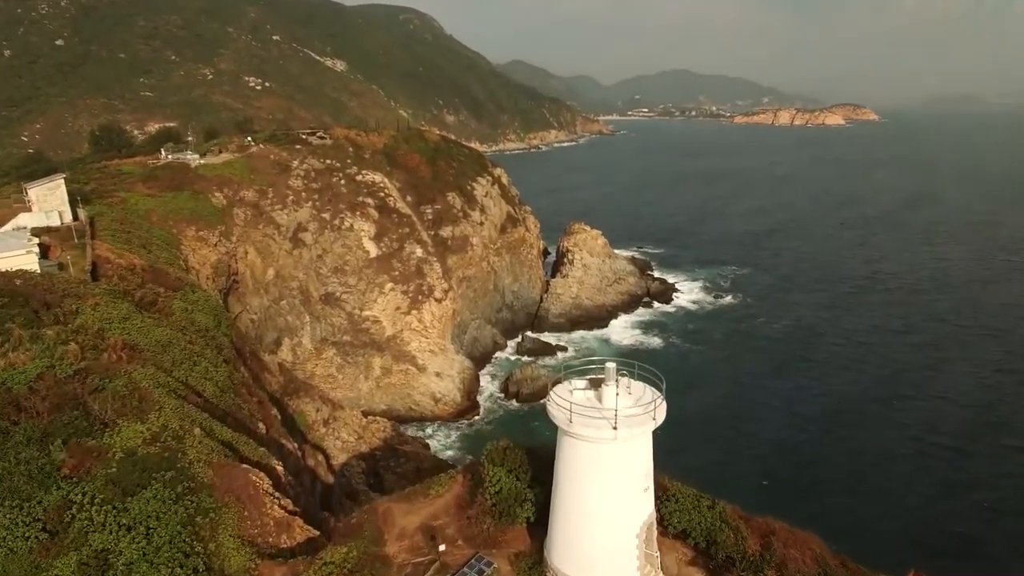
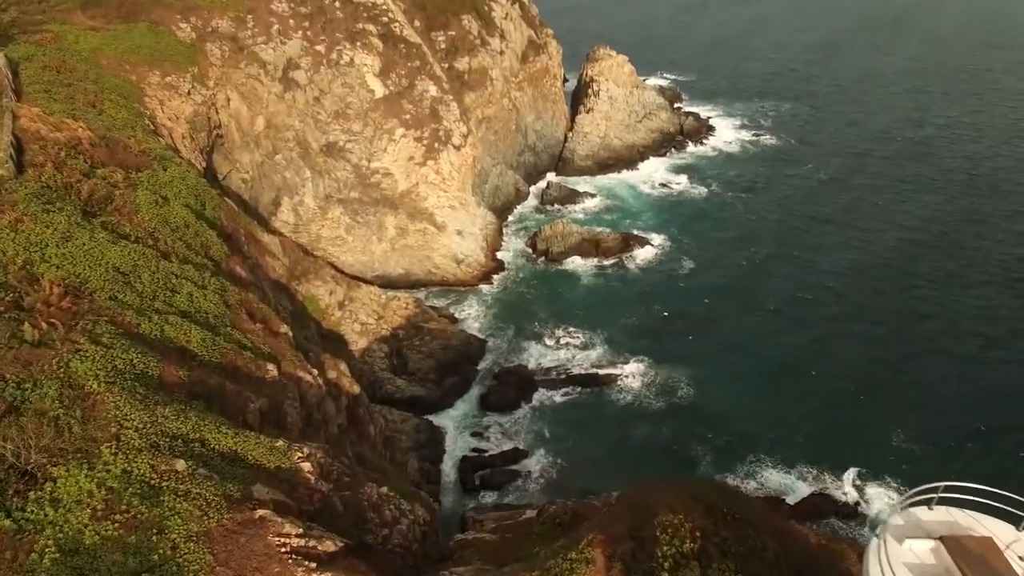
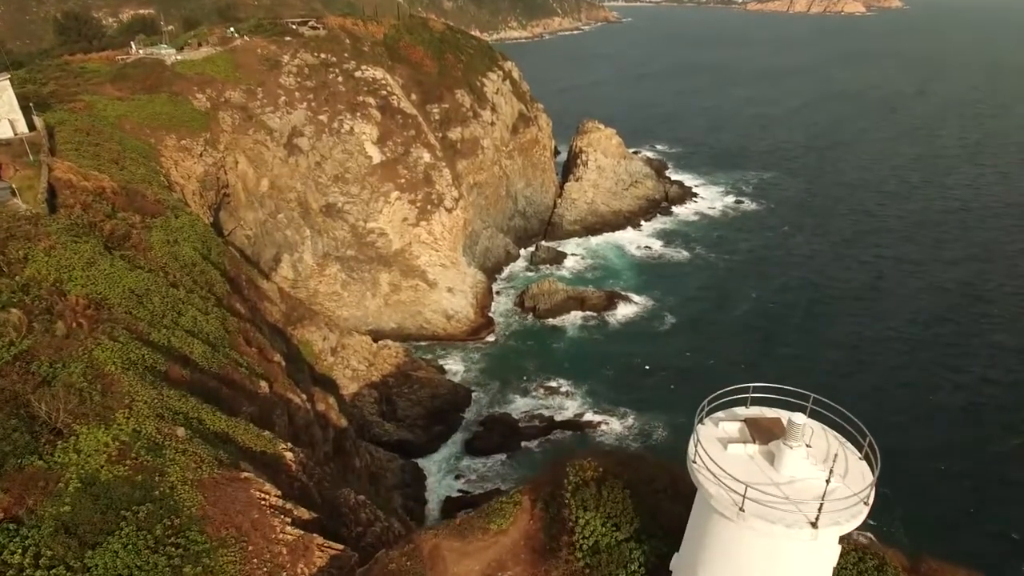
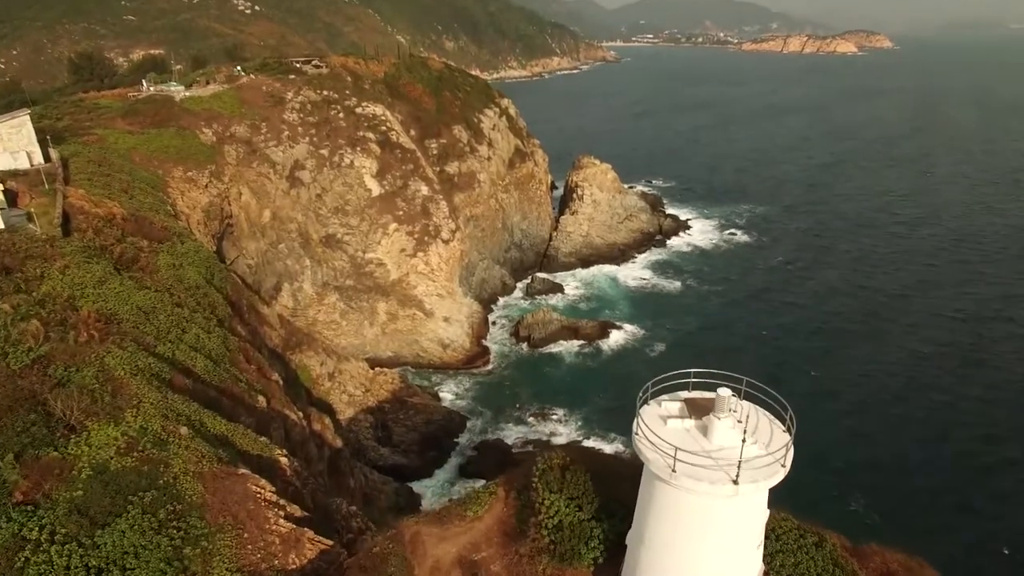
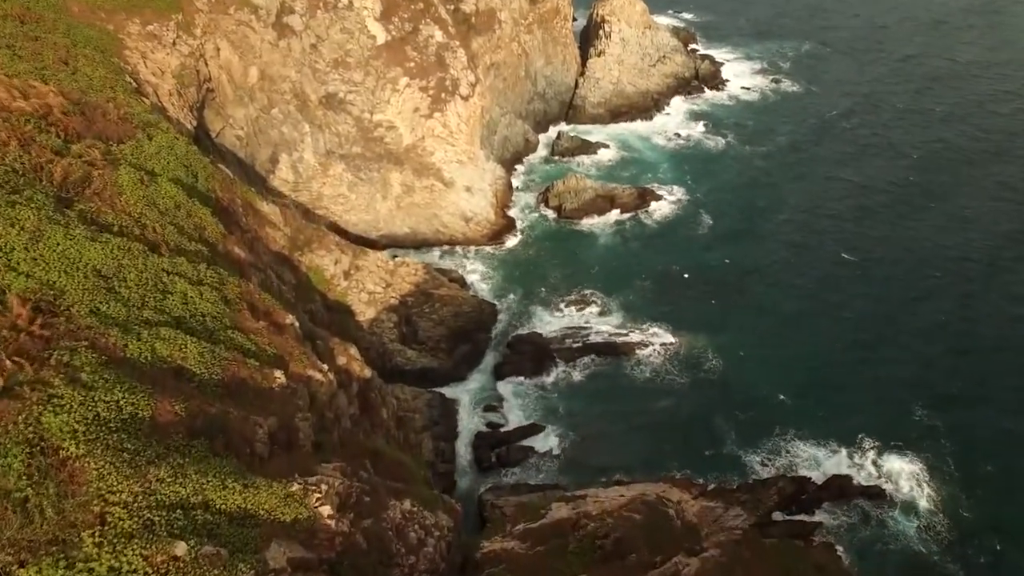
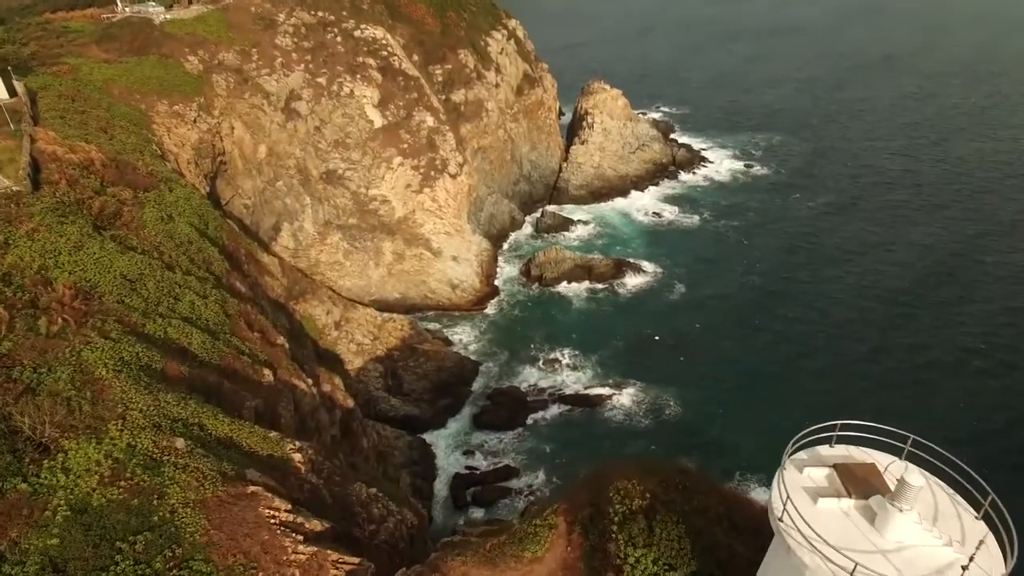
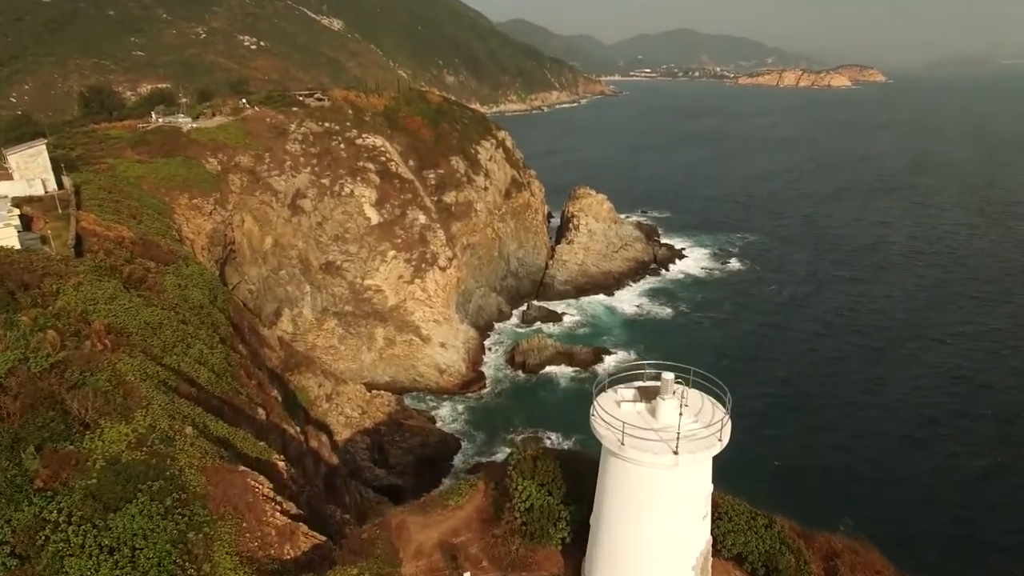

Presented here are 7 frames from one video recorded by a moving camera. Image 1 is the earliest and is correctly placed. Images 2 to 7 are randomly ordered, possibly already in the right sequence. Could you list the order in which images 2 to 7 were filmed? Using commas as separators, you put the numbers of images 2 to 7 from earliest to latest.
7, 4, 3, 6, 2, 5
